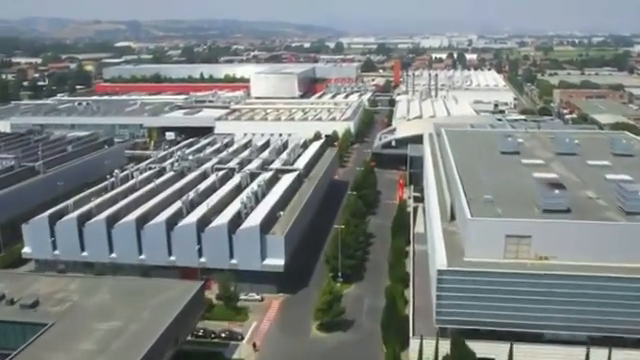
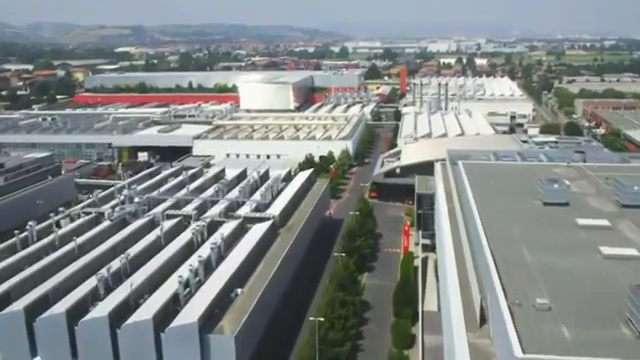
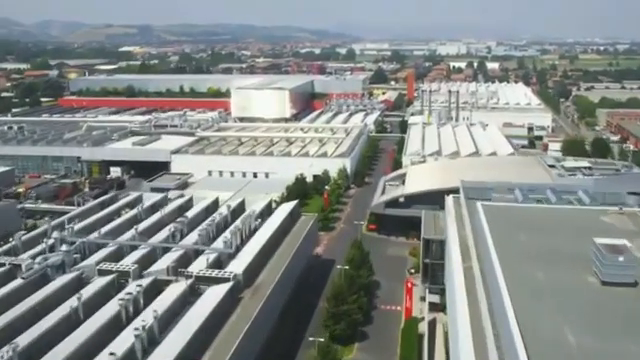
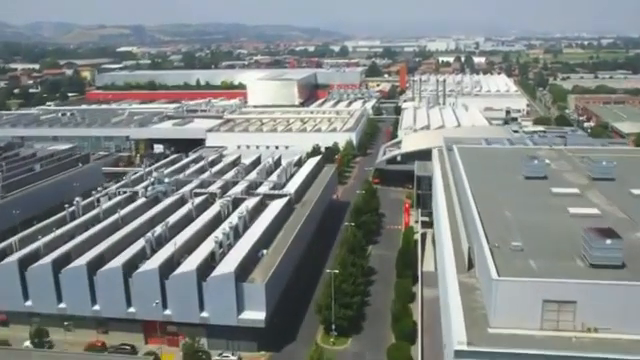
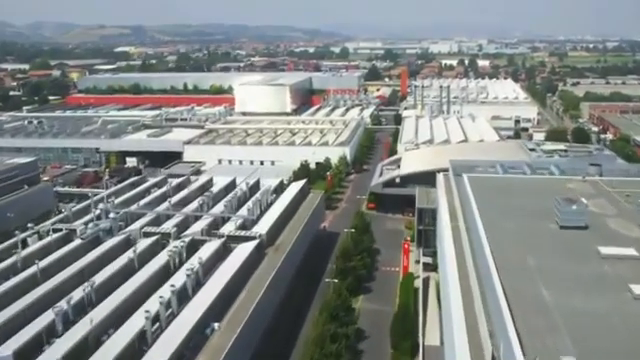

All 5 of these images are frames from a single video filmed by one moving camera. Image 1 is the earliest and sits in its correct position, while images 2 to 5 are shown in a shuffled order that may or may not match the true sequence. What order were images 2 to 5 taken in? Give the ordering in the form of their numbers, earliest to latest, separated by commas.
4, 2, 5, 3
